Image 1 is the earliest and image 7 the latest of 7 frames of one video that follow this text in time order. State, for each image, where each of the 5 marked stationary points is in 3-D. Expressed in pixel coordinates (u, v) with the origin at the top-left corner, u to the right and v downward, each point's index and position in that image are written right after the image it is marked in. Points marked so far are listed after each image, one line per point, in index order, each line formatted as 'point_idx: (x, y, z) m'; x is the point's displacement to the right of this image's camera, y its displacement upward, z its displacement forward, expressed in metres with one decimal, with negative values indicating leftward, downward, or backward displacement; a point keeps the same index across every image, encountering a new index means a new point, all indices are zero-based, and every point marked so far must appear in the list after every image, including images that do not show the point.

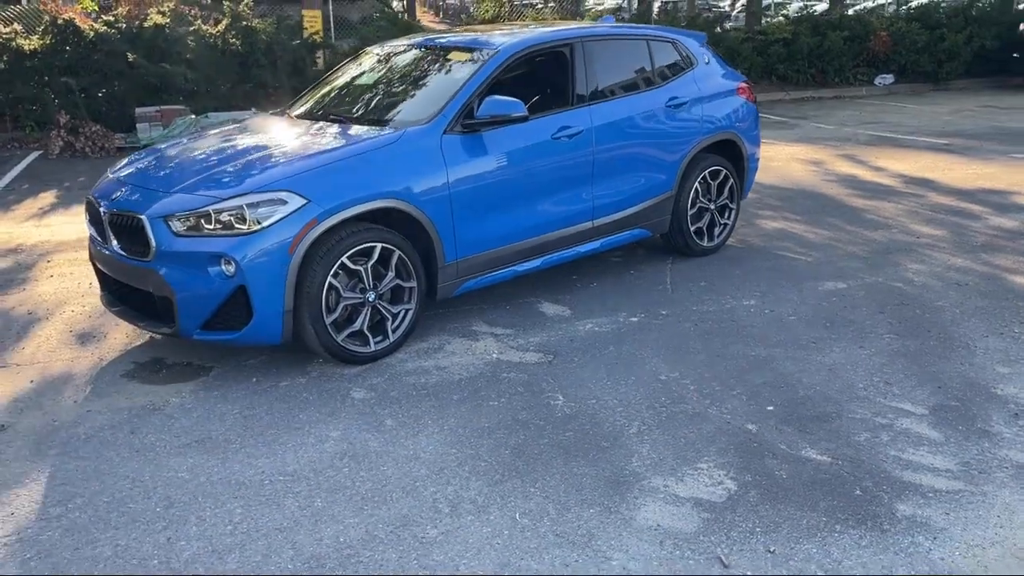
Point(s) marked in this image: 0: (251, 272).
0: (-1.3, +0.1, +4.5) m
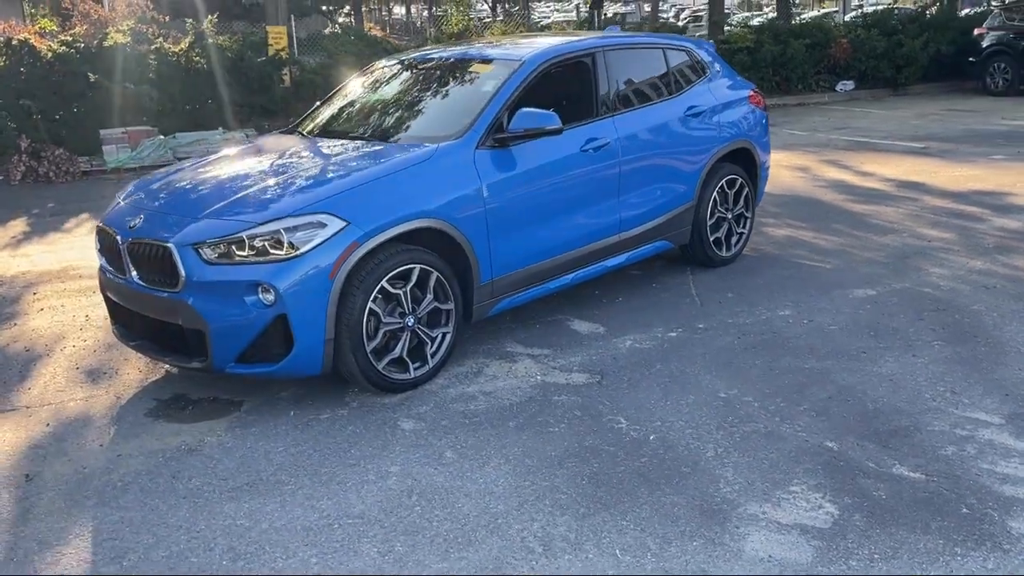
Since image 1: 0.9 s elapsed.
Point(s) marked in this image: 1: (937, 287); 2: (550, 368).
0: (-1.0, -0.1, +4.2) m
1: (+3.0, 0.0, +6.1) m
2: (+0.2, -0.4, +5.0) m
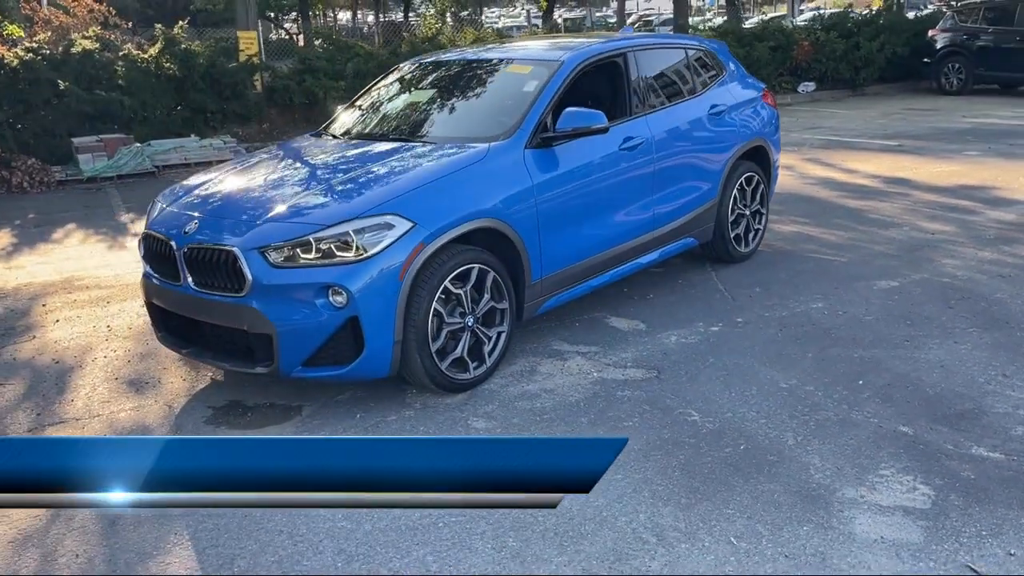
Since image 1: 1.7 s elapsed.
0: (-0.7, -0.1, +4.2) m
1: (+3.2, +0.1, +6.3) m
2: (+0.5, -0.4, +5.0) m
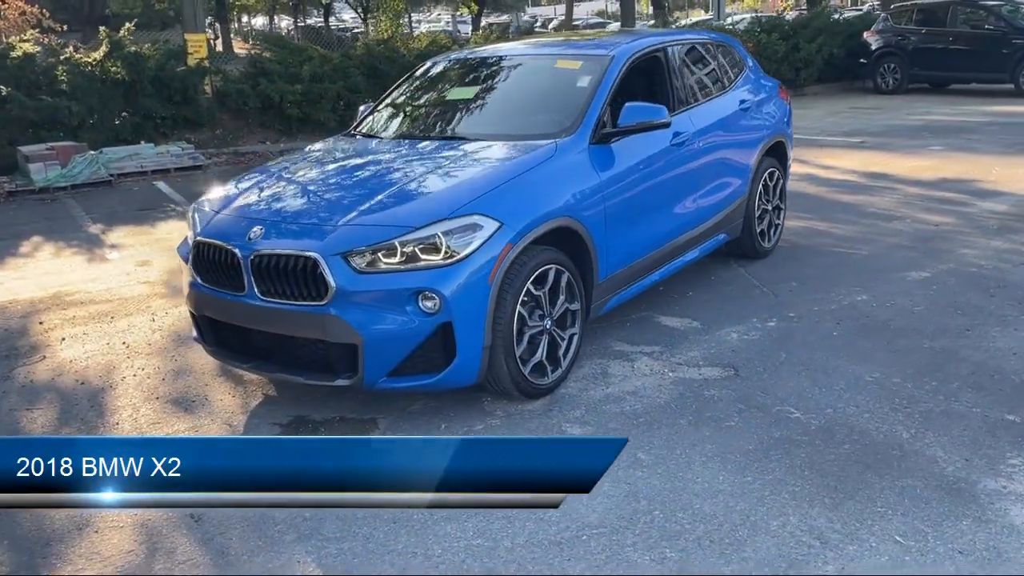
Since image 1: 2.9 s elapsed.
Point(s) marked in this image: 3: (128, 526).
0: (-0.2, -0.1, +4.0) m
1: (+3.4, +0.2, +6.5) m
2: (+0.9, -0.4, +4.9) m
3: (-1.5, -0.9, +3.5) m
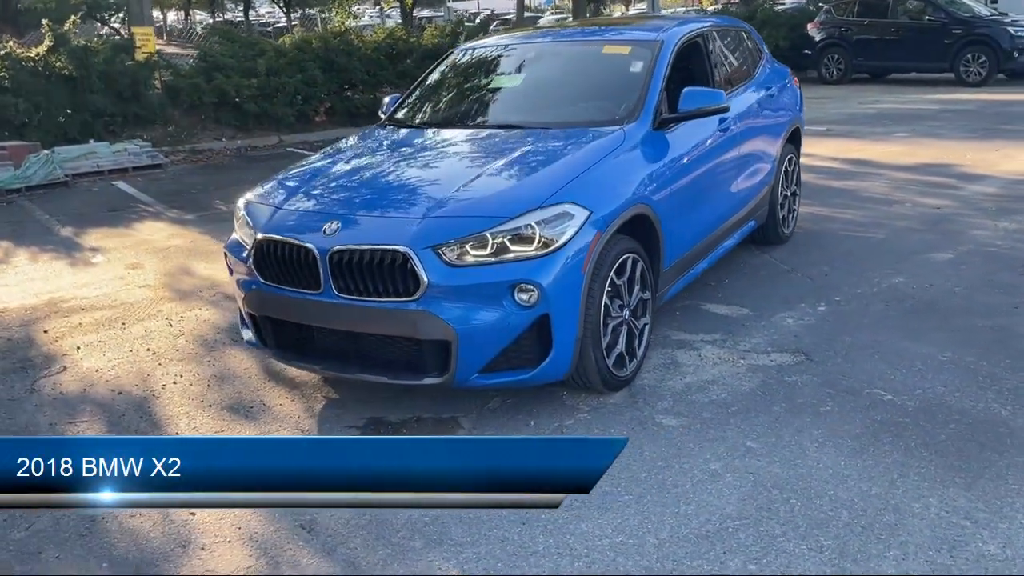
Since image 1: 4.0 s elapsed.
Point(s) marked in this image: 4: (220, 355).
0: (+0.2, 0.0, +3.9) m
1: (+3.6, +0.3, +6.6) m
2: (+1.3, -0.3, +4.9) m
3: (-1.0, -0.9, +3.3) m
4: (-1.7, -0.4, +5.3) m
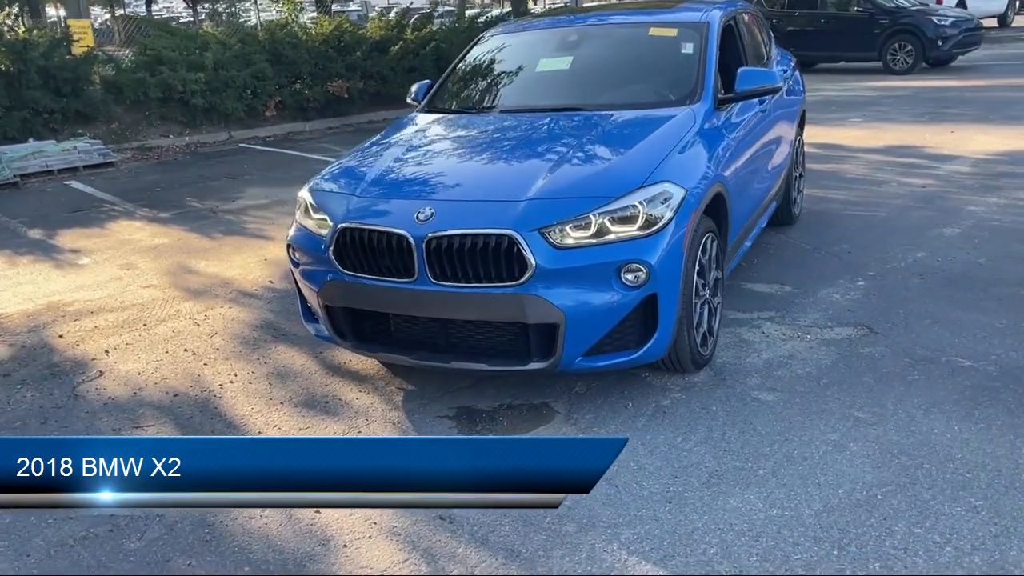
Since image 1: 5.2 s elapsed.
0: (+0.6, 0.0, +3.9) m
1: (+3.8, +0.5, +6.9) m
2: (+1.6, -0.2, +4.9) m
3: (-0.5, -0.9, +3.2) m
4: (-1.4, -0.4, +5.1) m
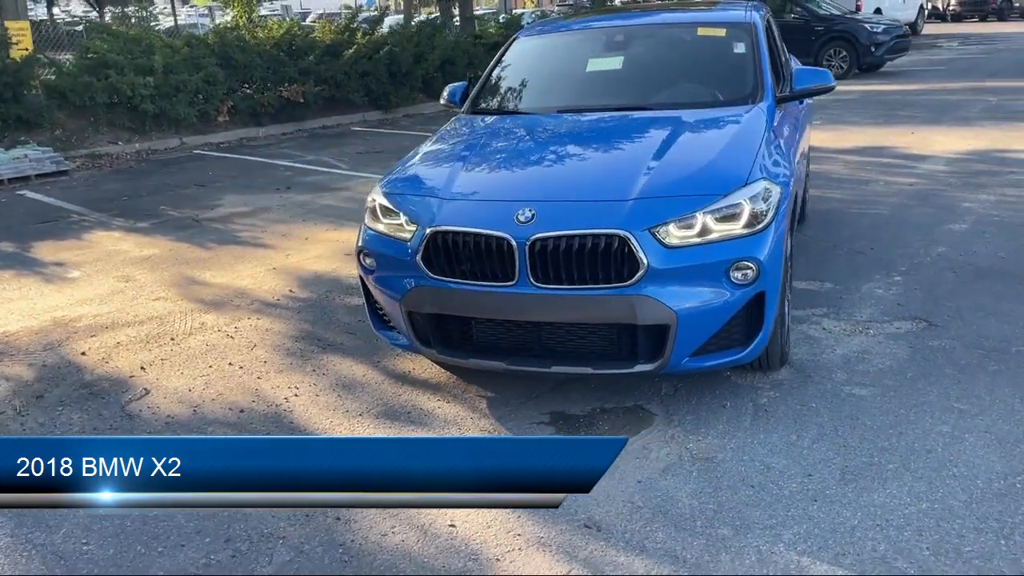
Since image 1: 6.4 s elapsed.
0: (+1.1, +0.1, +3.8) m
1: (+3.9, +0.6, +7.2) m
2: (+2.0, -0.2, +5.0) m
3: (+0.1, -0.9, +3.1) m
4: (-1.1, -0.4, +4.9) m
